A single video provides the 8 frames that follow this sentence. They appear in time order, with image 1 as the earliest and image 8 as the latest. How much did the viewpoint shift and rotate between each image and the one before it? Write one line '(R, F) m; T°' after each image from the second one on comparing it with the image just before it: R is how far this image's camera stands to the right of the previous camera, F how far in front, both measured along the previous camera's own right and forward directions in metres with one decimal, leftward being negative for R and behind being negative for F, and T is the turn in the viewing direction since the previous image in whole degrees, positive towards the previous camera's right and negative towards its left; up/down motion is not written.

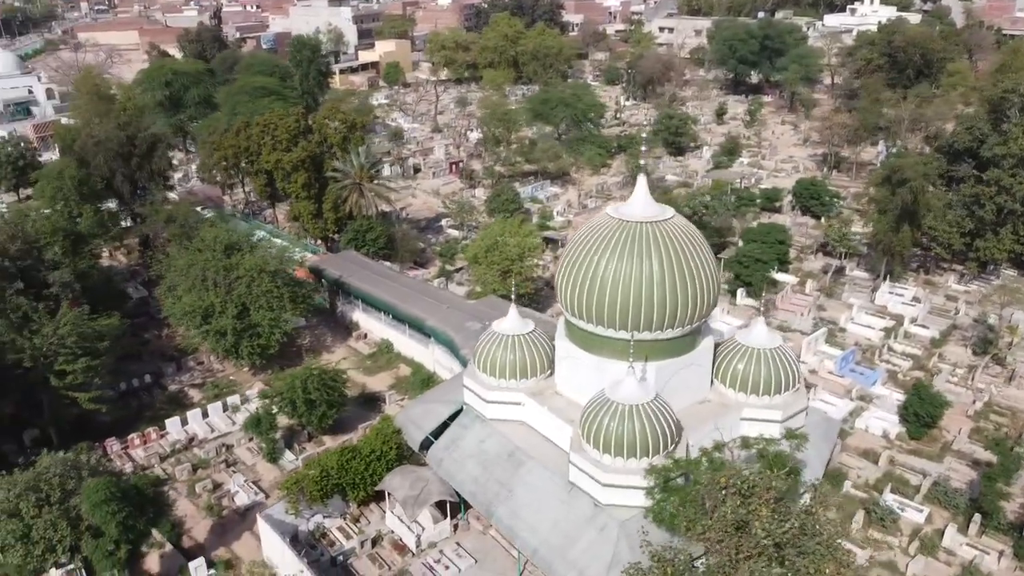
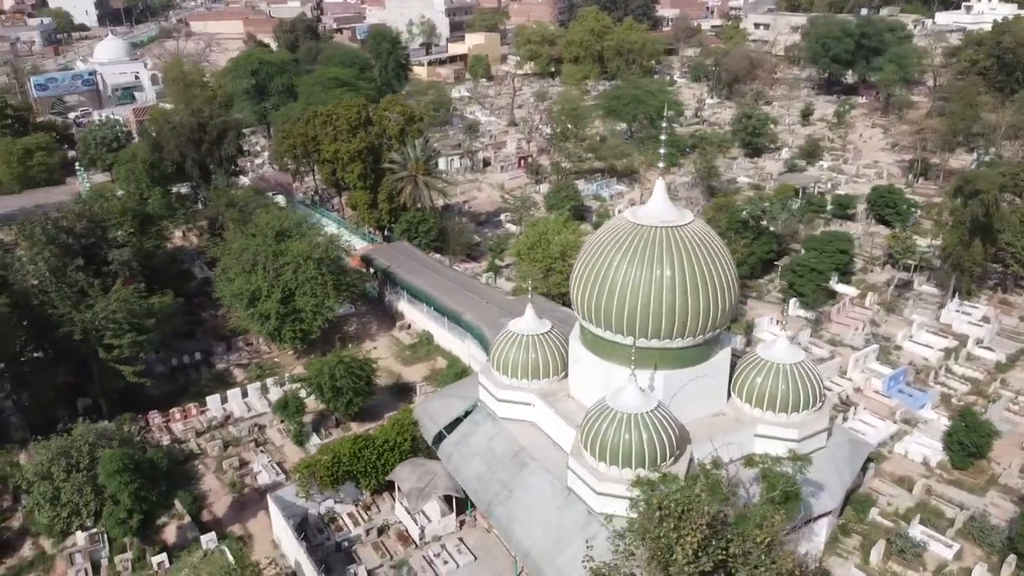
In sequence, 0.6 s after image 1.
(+1.5, +0.2) m; -7°
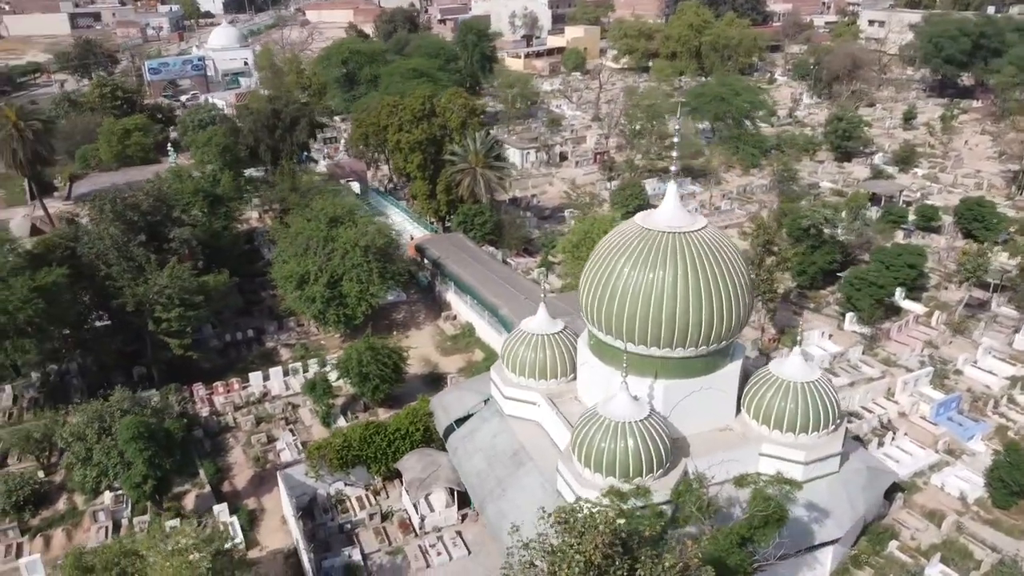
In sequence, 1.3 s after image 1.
(+1.8, +0.2) m; -7°
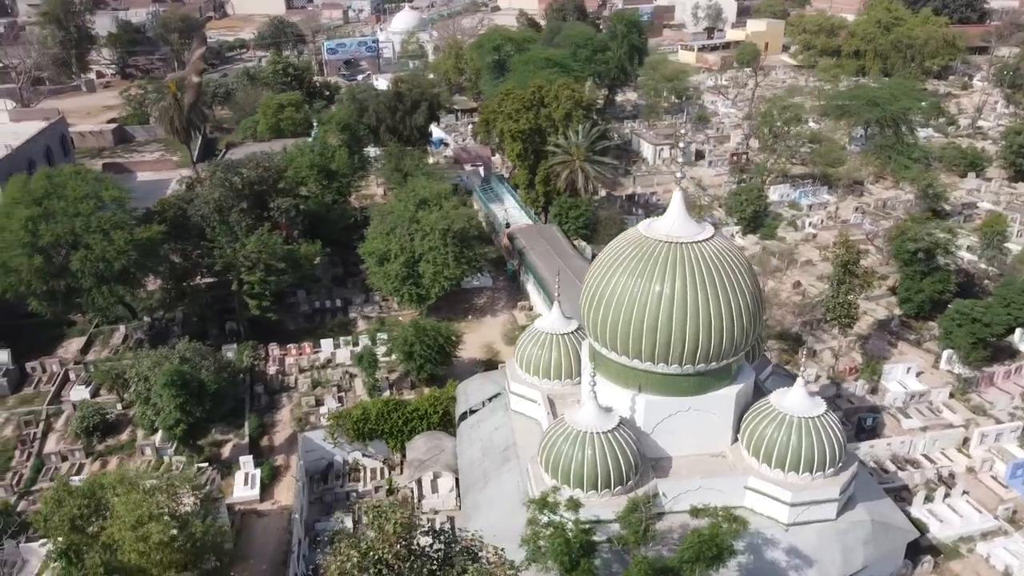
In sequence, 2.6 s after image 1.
(+3.2, +0.4) m; -13°
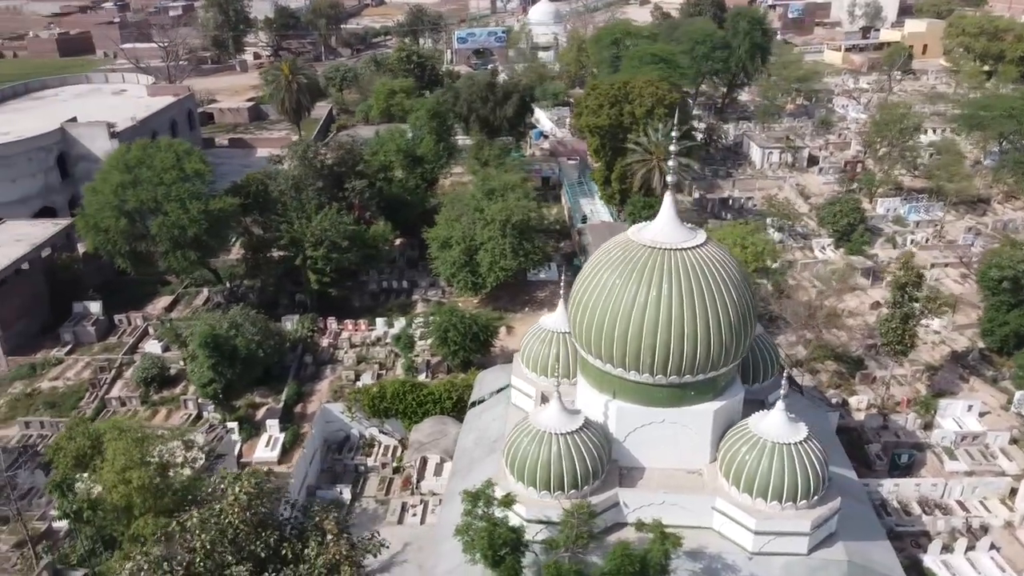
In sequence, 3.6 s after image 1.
(+2.6, +0.2) m; -10°
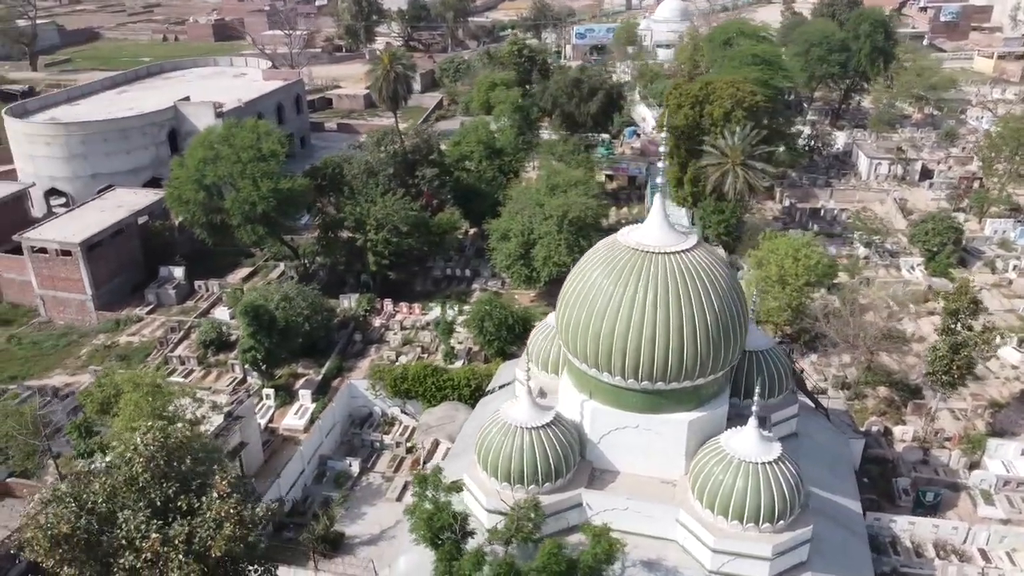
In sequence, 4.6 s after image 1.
(+2.3, +0.1) m; -9°
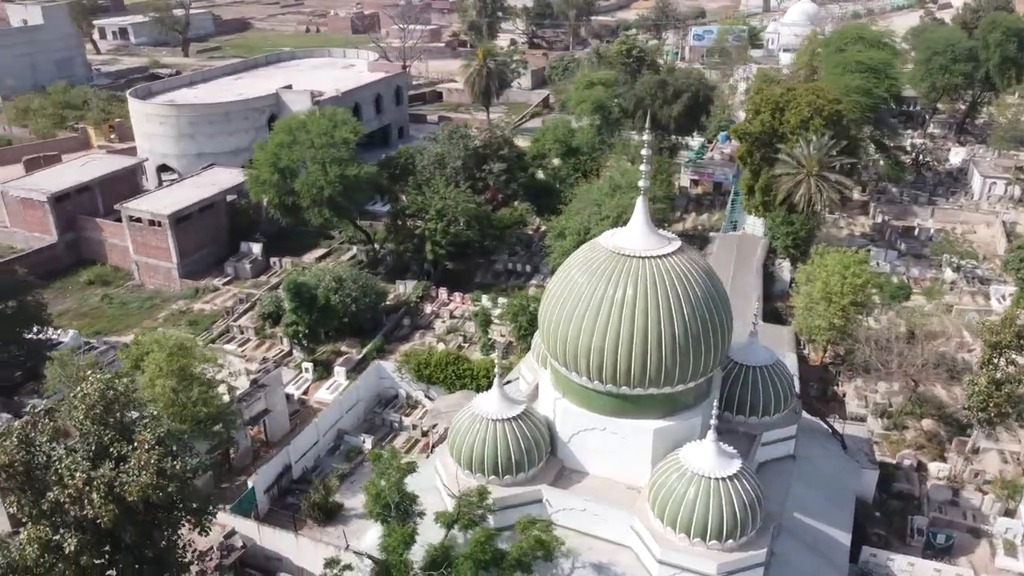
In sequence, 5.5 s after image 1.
(+2.3, 0.0) m; -9°
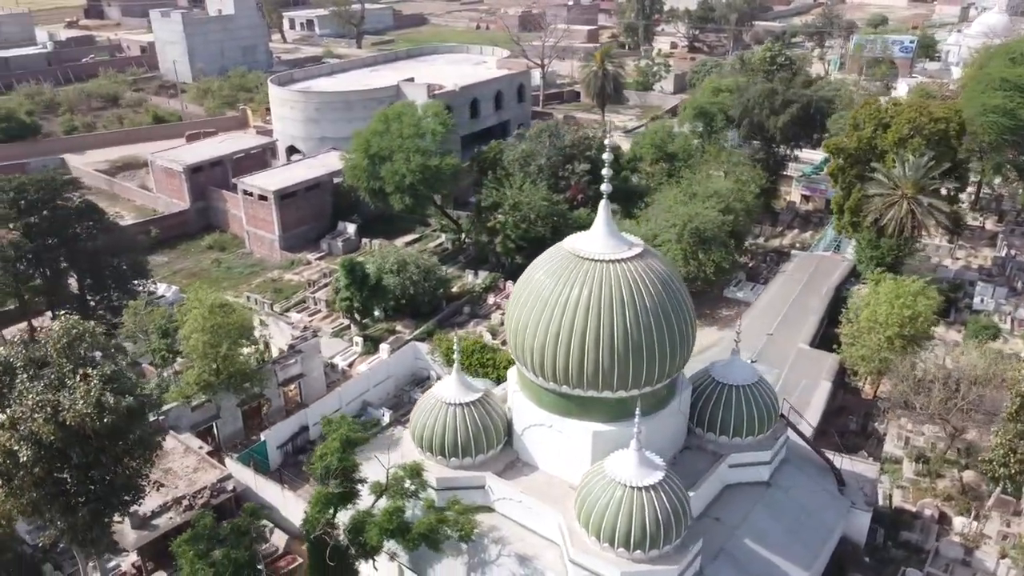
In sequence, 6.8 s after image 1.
(+3.2, 0.0) m; -12°
